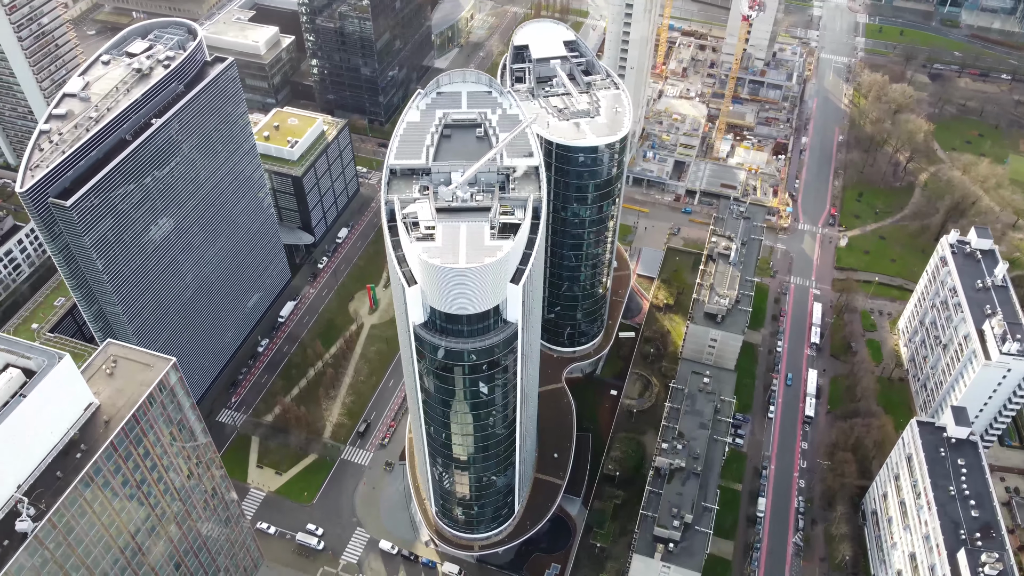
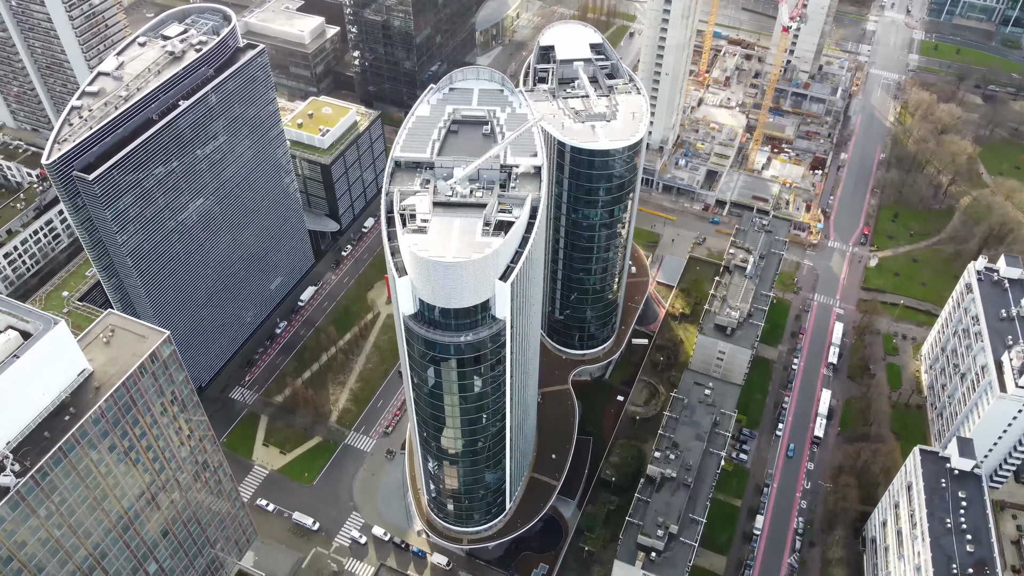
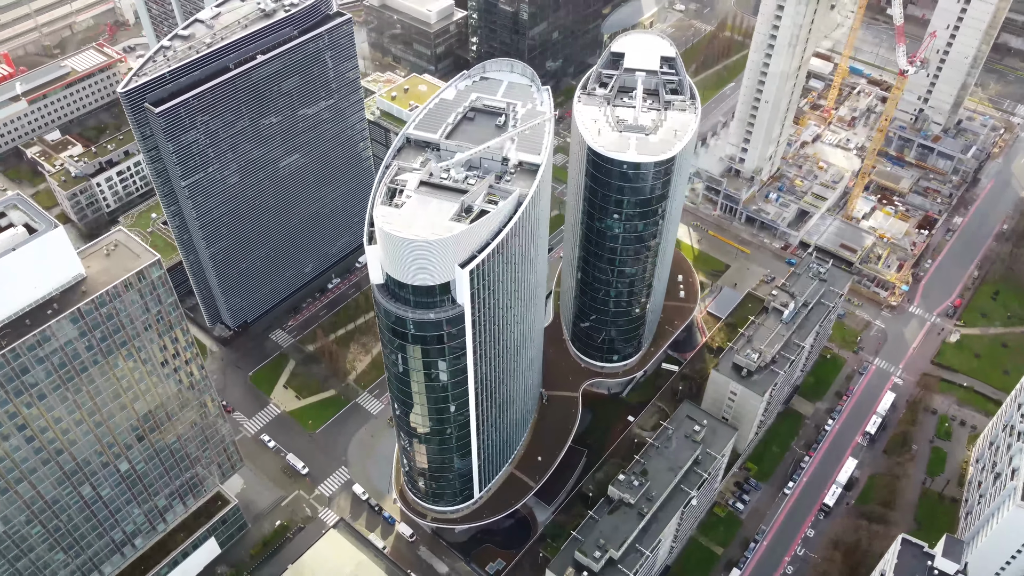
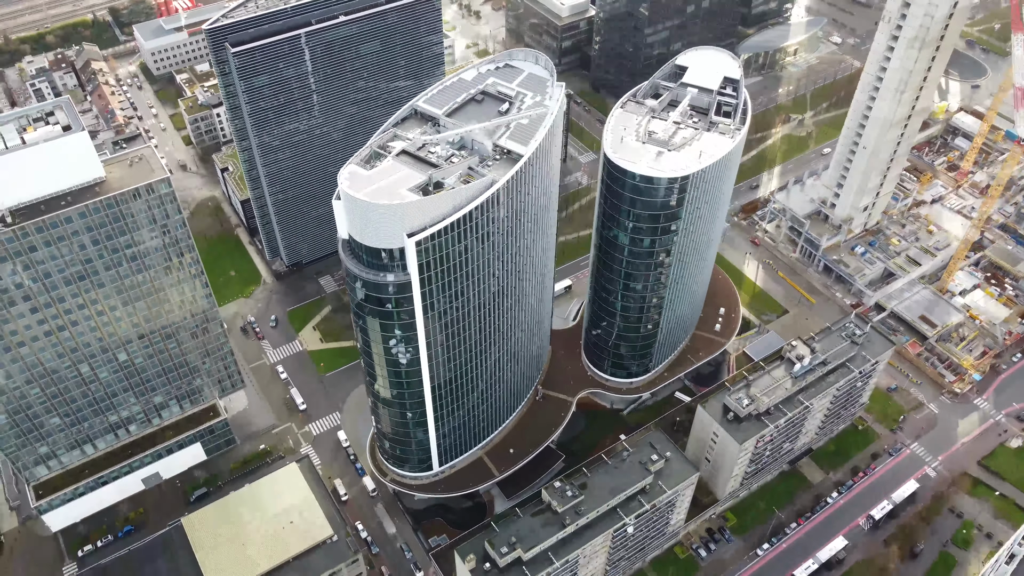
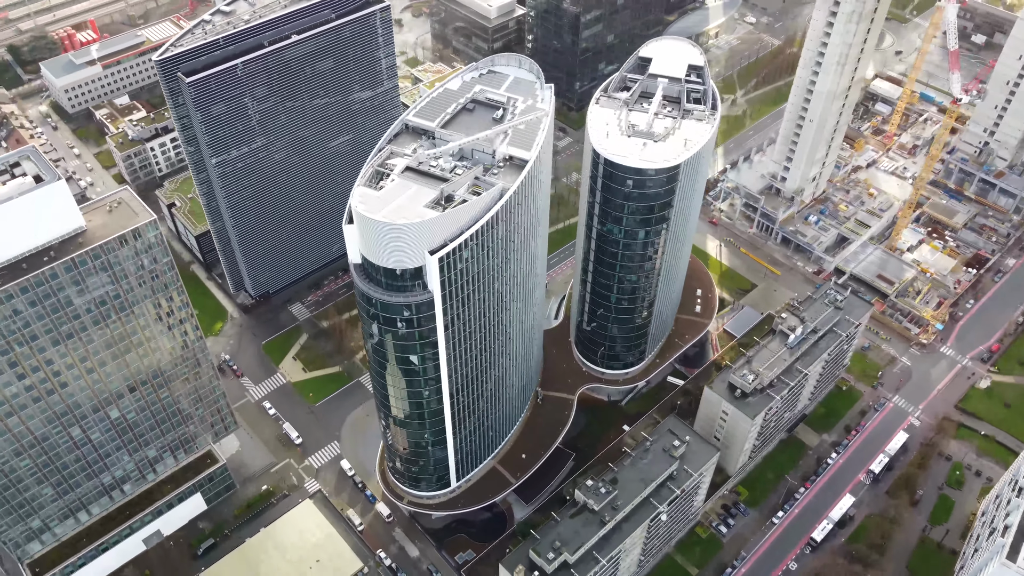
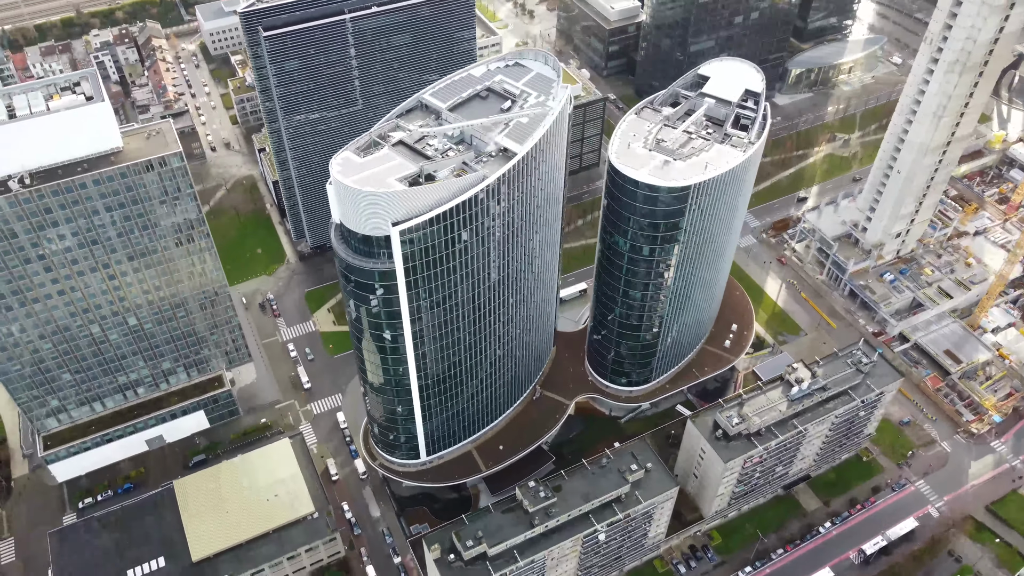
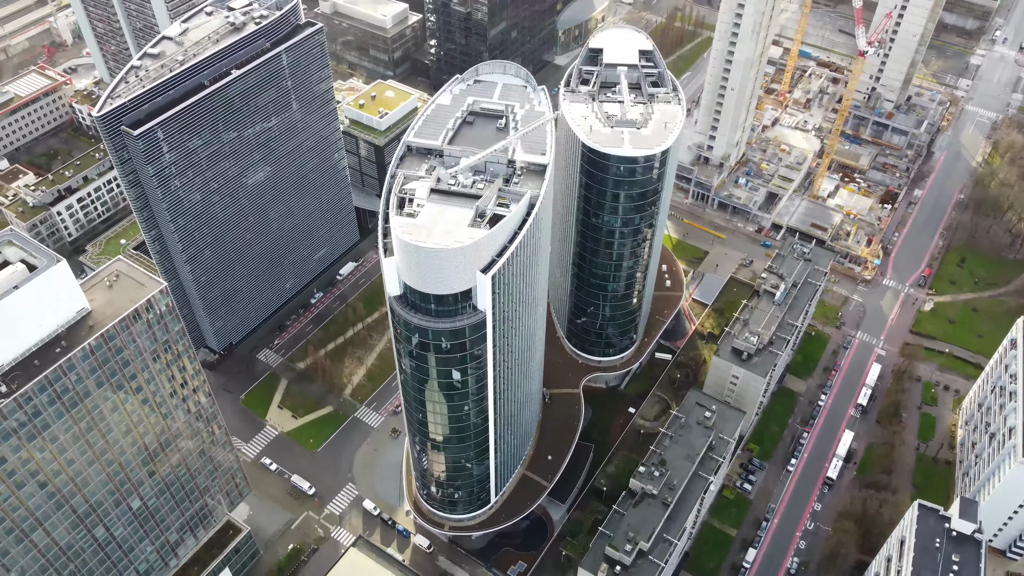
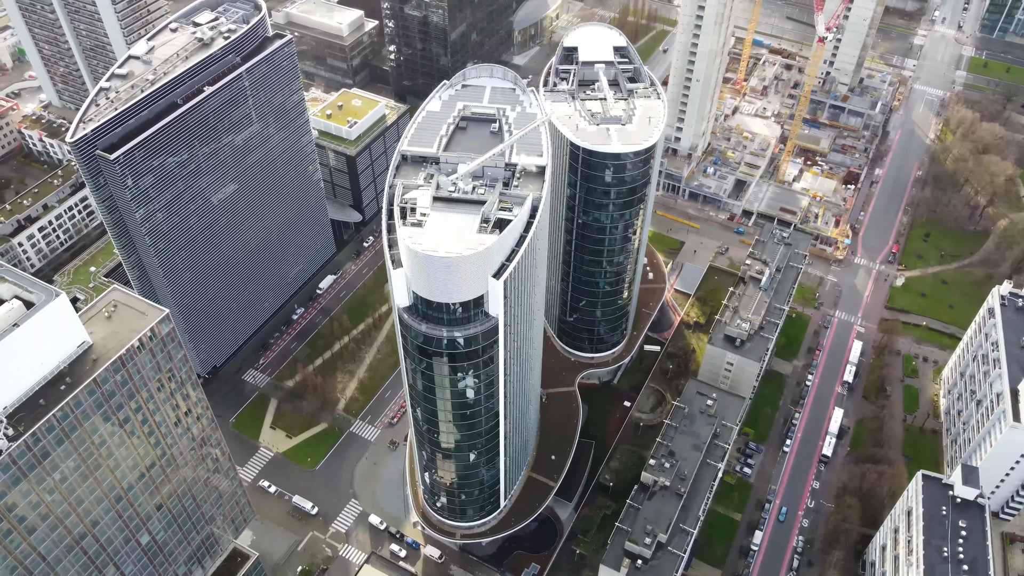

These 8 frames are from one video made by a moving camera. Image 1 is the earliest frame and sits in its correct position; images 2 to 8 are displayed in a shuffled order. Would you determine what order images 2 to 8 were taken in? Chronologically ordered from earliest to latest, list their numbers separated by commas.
2, 8, 7, 3, 5, 4, 6
